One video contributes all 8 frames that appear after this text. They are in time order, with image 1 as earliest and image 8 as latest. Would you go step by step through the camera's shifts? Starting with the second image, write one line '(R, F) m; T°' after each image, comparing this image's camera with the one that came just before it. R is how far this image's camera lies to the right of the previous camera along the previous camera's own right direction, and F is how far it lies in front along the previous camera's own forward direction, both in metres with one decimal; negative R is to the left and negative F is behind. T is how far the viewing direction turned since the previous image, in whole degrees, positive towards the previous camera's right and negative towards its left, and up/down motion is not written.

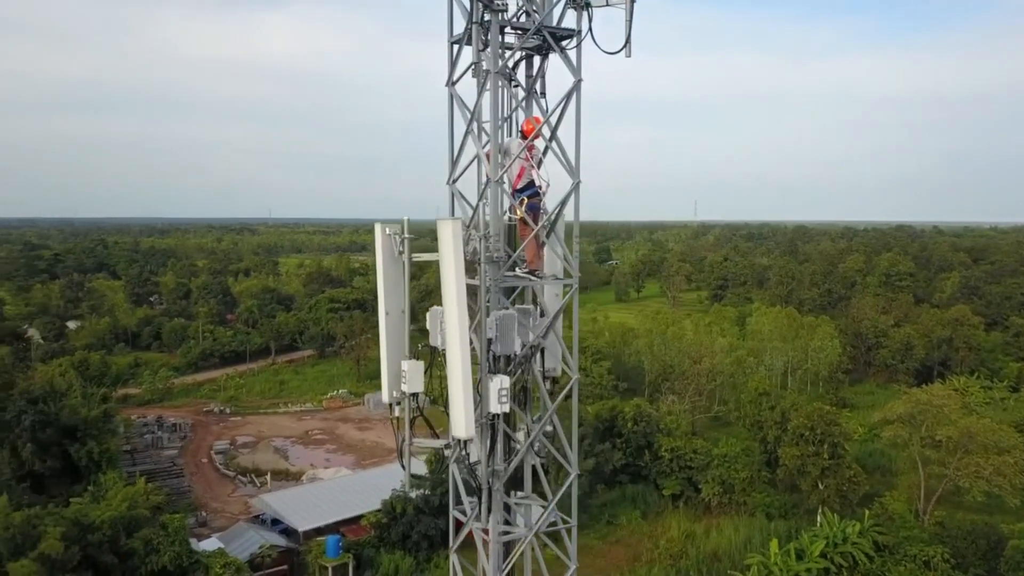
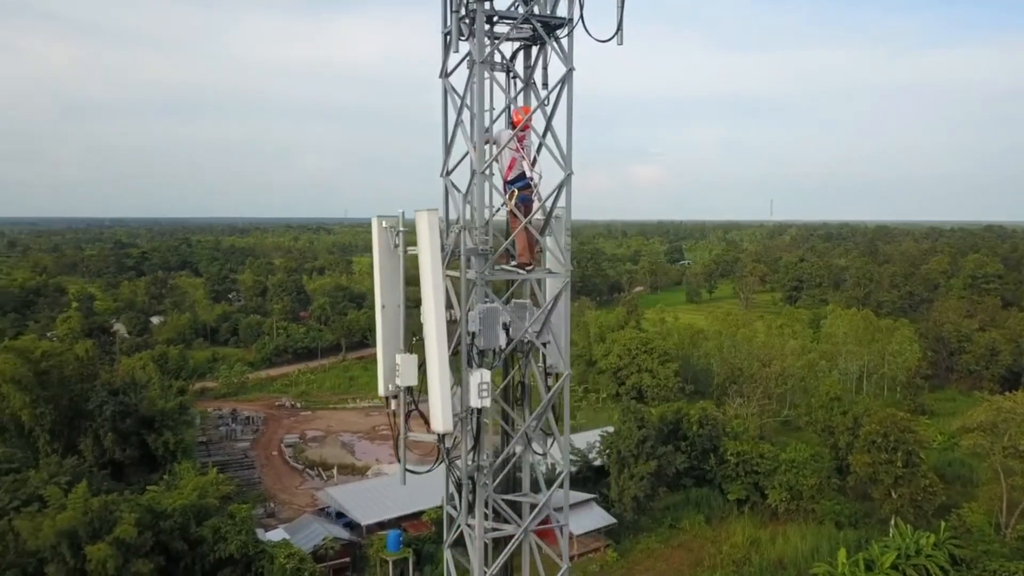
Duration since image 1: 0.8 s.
(+0.5, +0.1) m; -5°
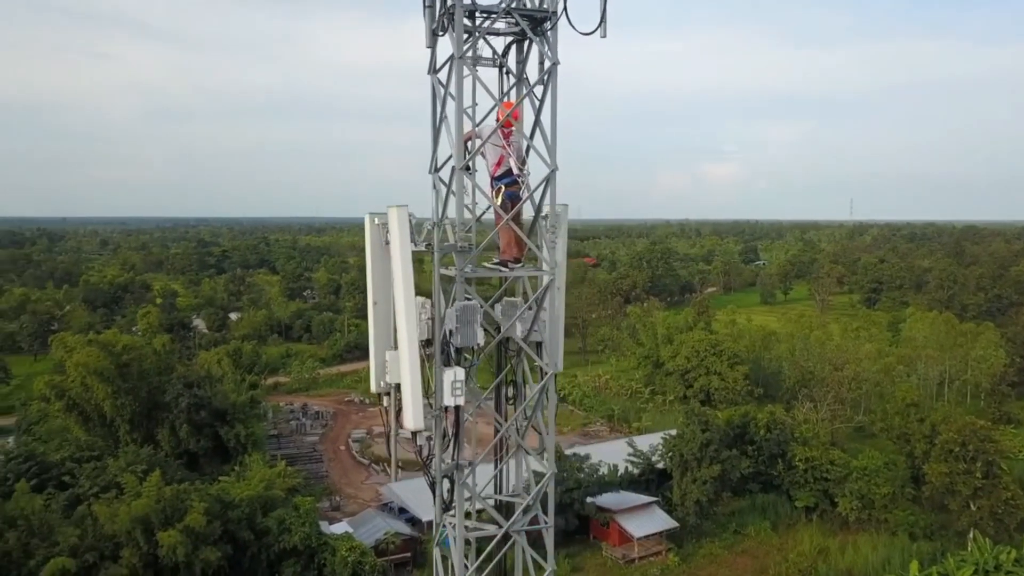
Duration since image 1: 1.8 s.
(+0.5, +0.1) m; -5°
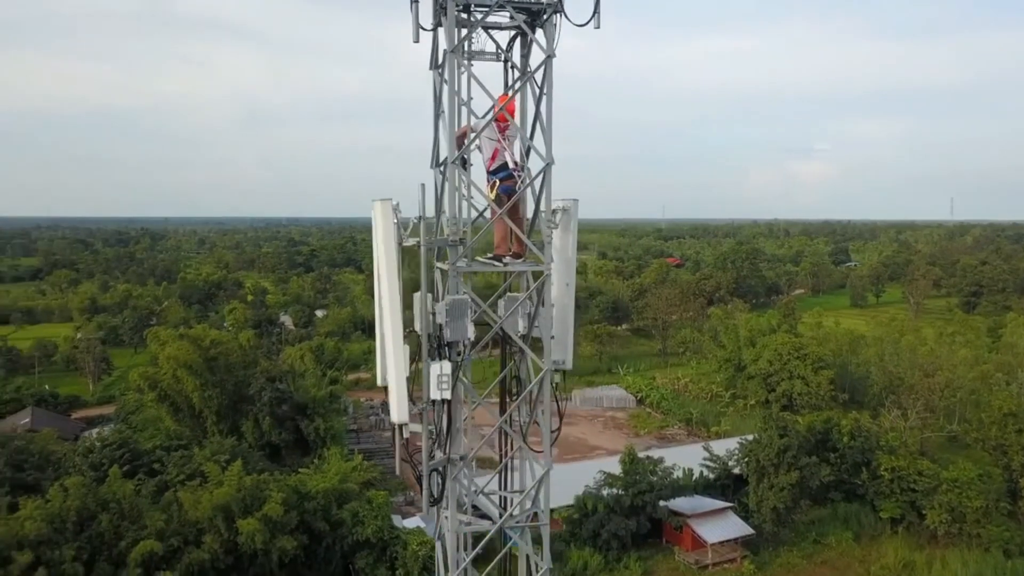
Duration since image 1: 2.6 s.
(+0.5, 0.0) m; -6°
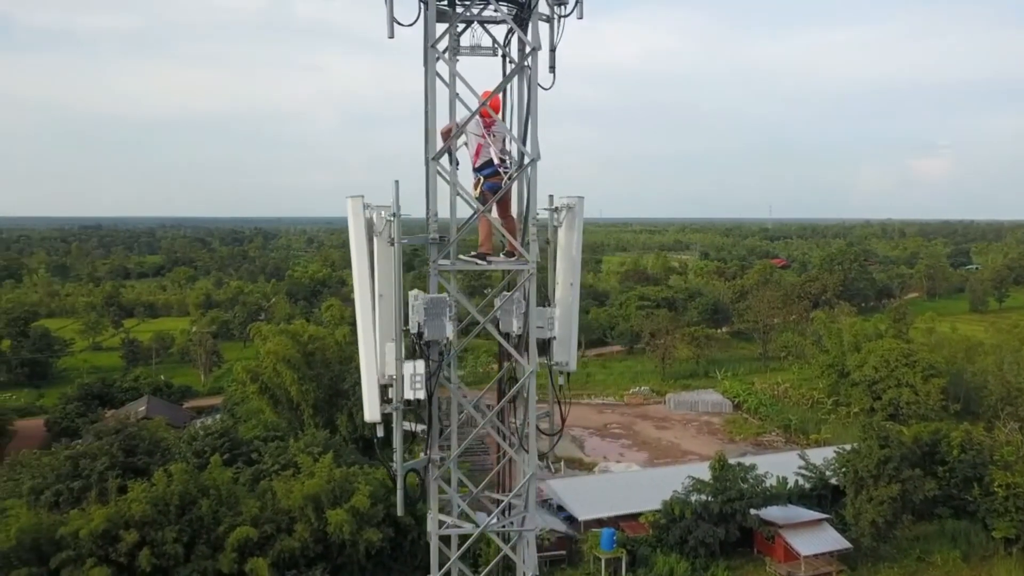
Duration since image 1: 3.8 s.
(+0.7, +0.1) m; -7°
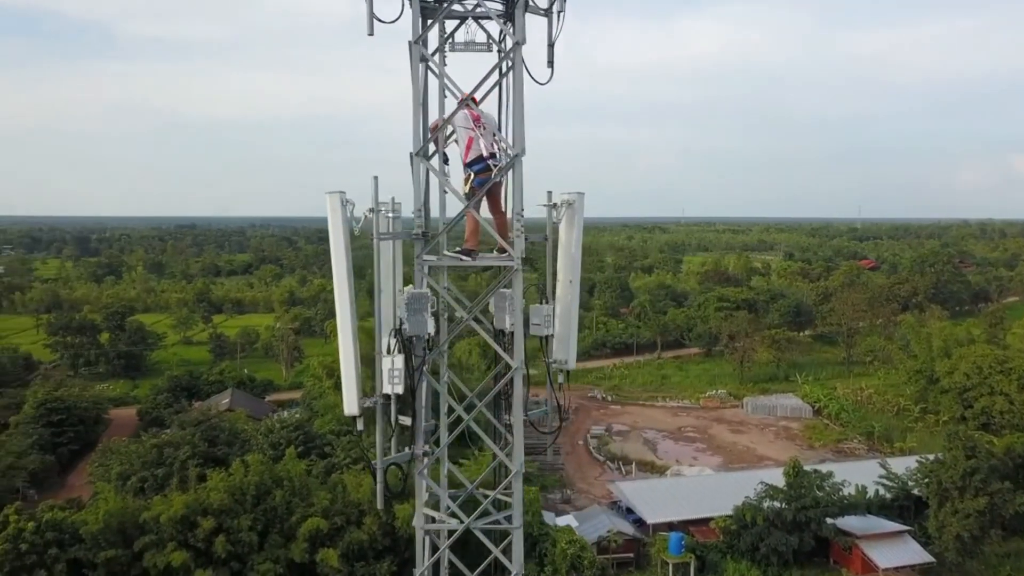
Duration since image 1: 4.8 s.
(+0.5, +0.1) m; -6°
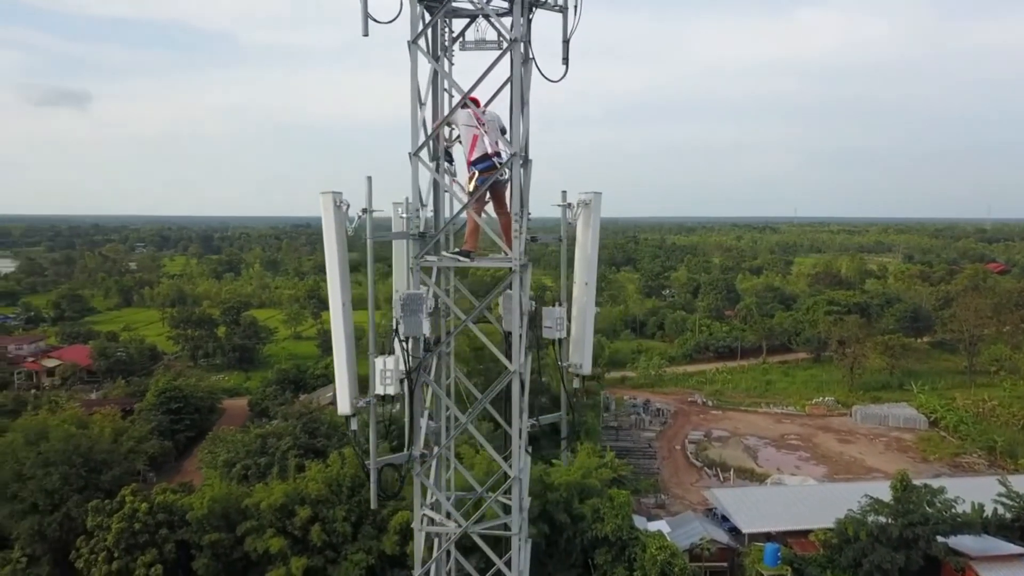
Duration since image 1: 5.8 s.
(+0.6, +0.1) m; -7°
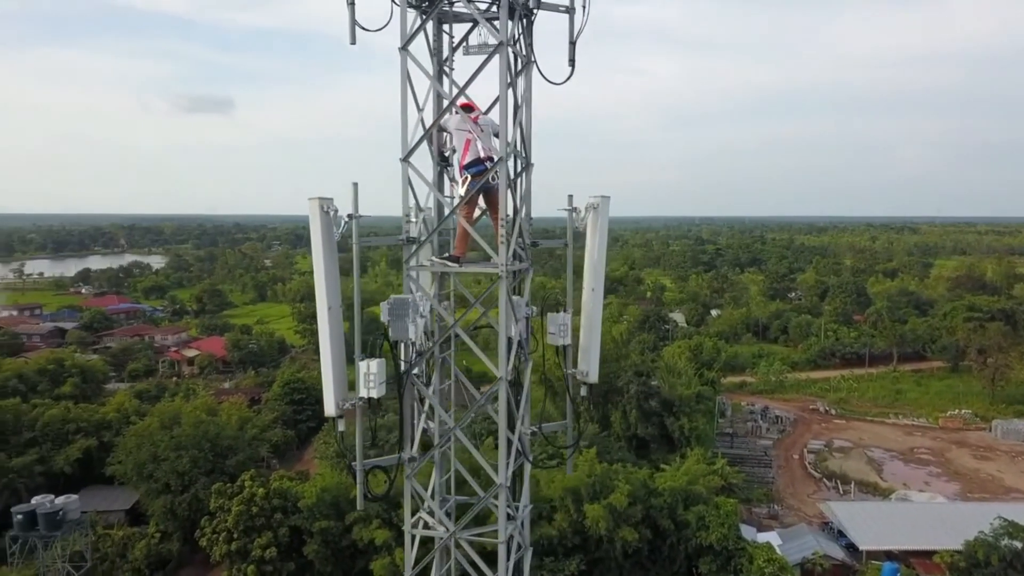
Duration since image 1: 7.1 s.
(+0.7, +0.1) m; -8°
